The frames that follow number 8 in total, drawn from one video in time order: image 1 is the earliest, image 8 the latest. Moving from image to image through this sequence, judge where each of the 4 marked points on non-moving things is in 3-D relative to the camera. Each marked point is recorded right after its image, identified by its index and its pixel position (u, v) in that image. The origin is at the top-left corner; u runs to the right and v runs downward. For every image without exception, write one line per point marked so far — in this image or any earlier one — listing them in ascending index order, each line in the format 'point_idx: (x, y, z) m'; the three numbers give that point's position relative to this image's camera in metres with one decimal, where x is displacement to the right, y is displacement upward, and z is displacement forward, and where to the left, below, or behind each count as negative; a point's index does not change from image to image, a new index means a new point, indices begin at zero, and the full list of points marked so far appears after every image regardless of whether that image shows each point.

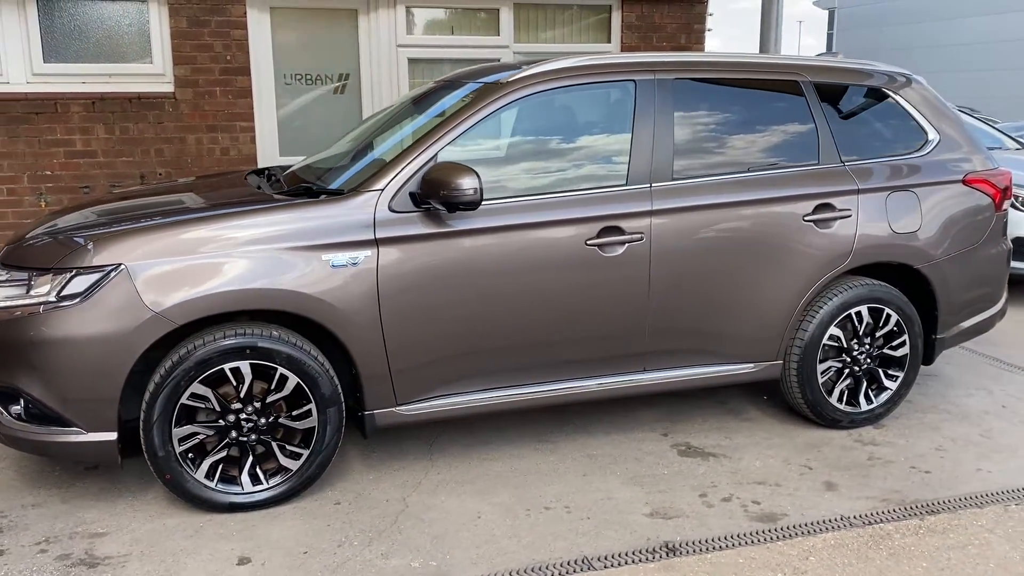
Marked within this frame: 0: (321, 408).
0: (-0.8, -0.5, +3.2) m
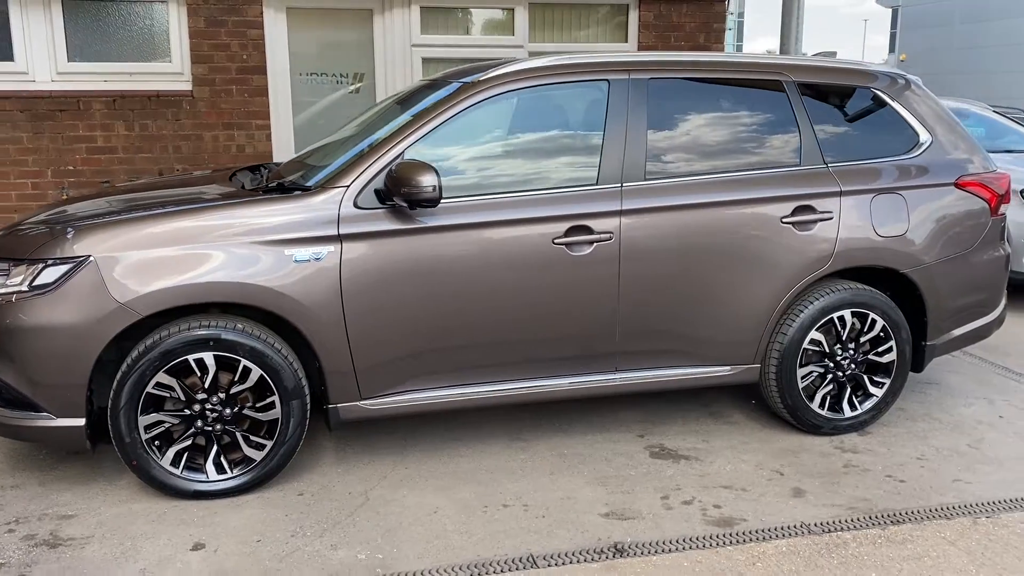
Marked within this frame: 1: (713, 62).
0: (-0.9, -0.5, +3.3) m
1: (+0.9, +1.1, +3.9) m
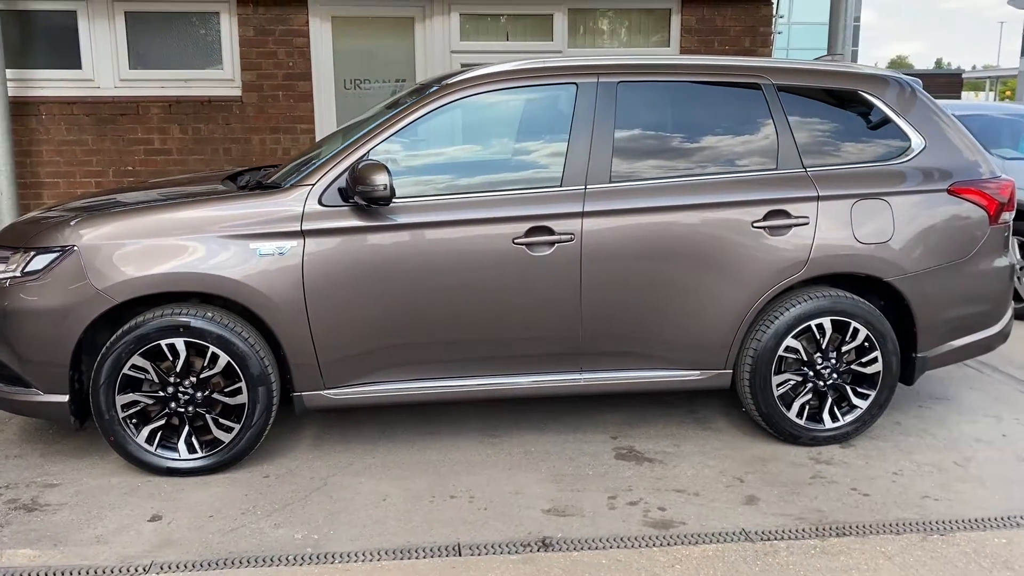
0: (-1.1, -0.4, +3.5) m
1: (+0.8, +1.1, +3.9) m
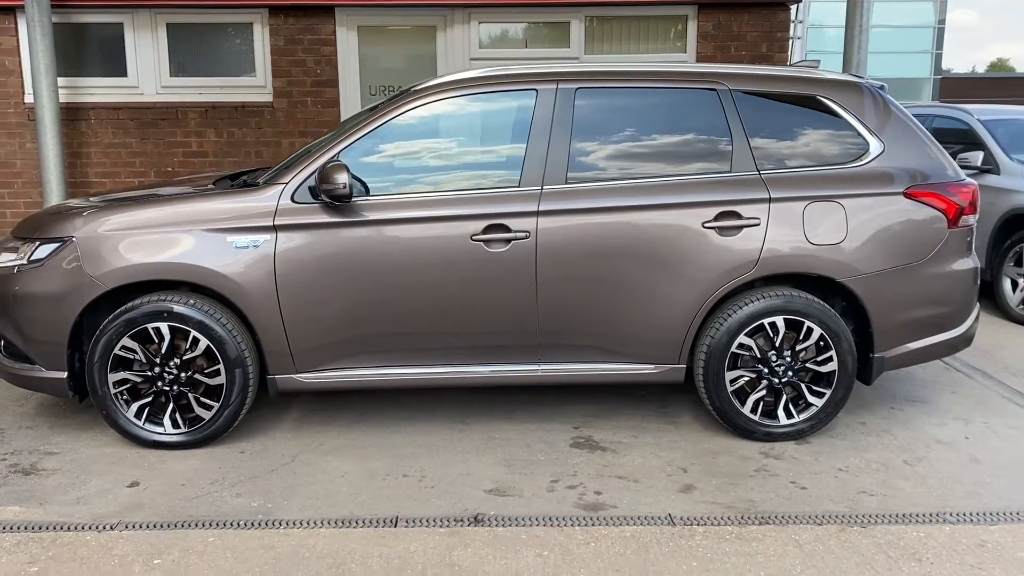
0: (-1.3, -0.4, +3.8) m
1: (+0.7, +1.1, +4.0) m
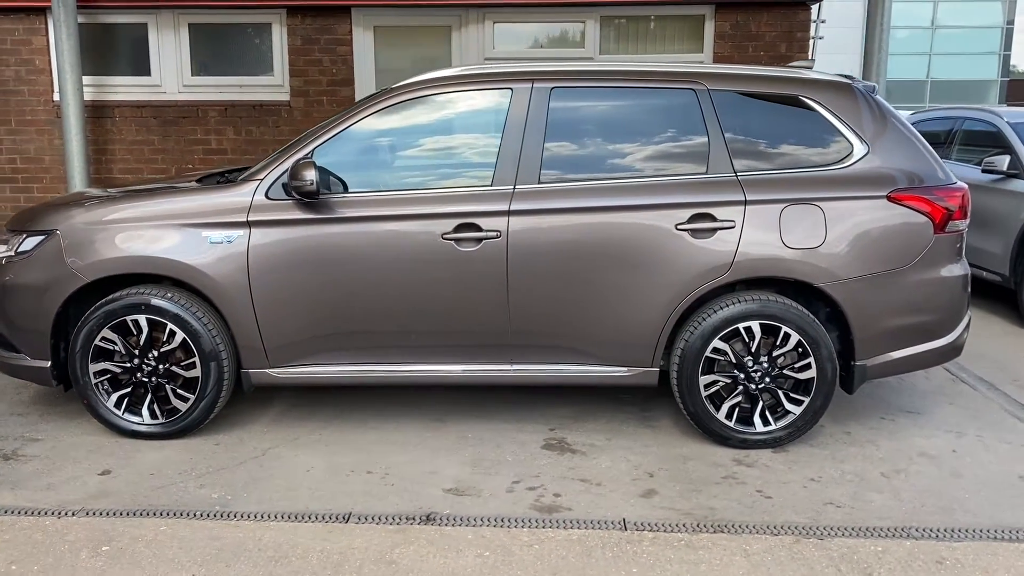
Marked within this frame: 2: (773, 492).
0: (-1.5, -0.3, +3.9) m
1: (+0.6, +1.1, +4.0) m
2: (+1.1, -0.9, +3.4) m
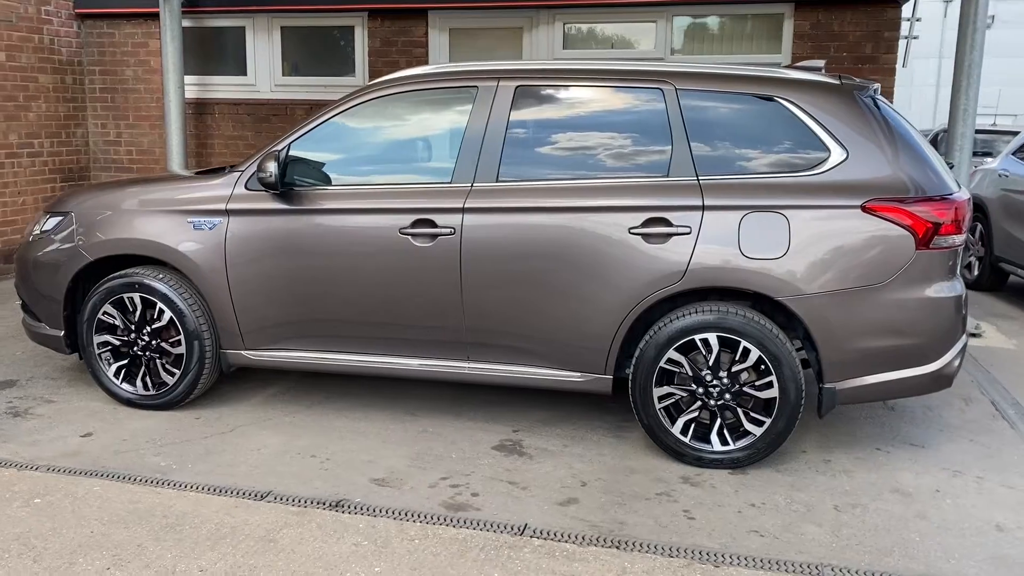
0: (-1.7, -0.3, +4.1) m
1: (+0.4, +1.0, +3.9) m
2: (+0.8, -0.9, +3.2) m
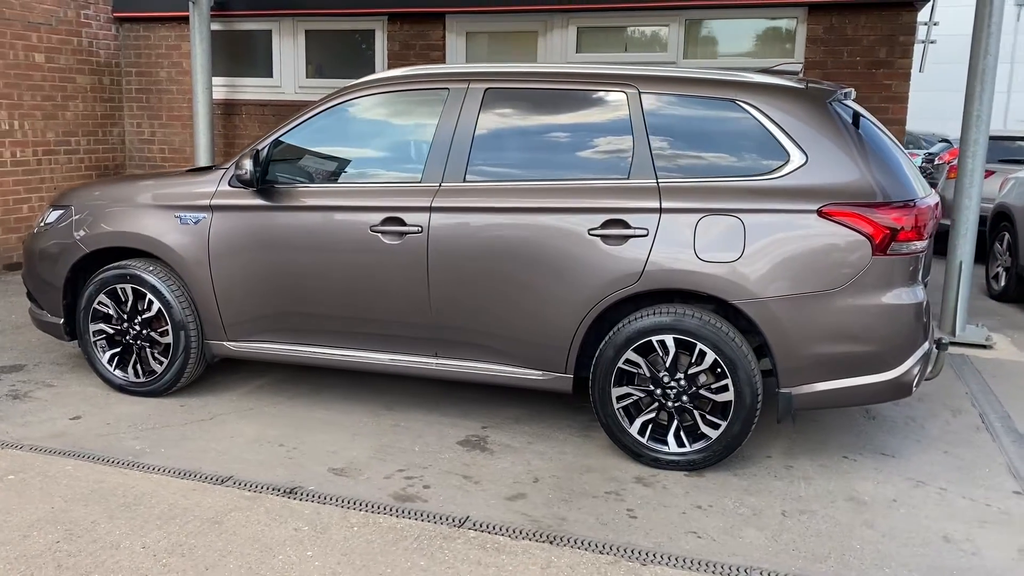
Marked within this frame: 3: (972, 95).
0: (-1.8, -0.2, +4.3) m
1: (+0.3, +1.0, +3.9) m
2: (+0.5, -0.9, +3.3) m
3: (+3.5, +1.5, +6.2) m
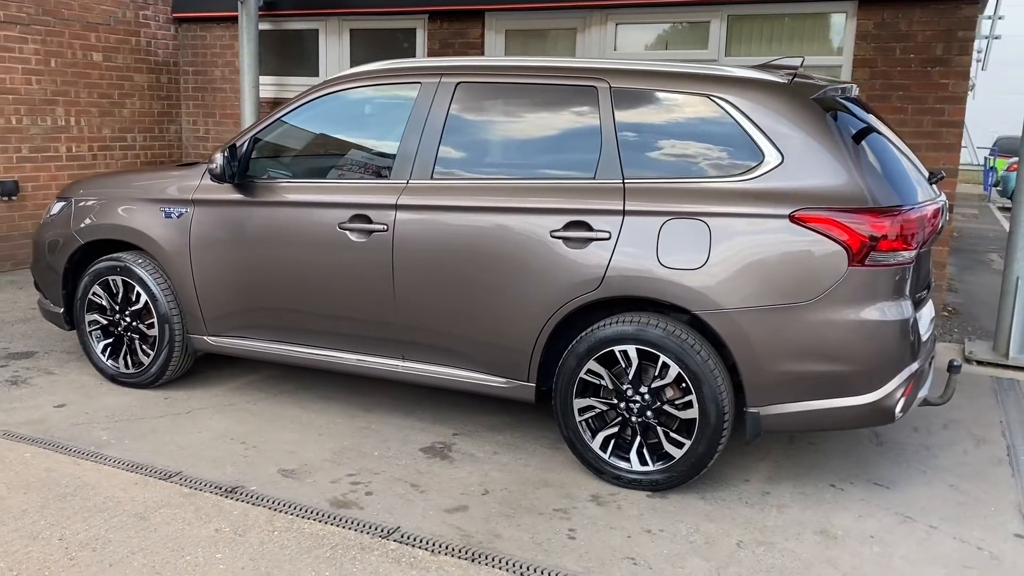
0: (-1.9, -0.2, +4.4) m
1: (+0.2, +1.0, +3.8) m
2: (+0.3, -0.9, +3.1) m
3: (+3.6, +1.4, +5.6) m
